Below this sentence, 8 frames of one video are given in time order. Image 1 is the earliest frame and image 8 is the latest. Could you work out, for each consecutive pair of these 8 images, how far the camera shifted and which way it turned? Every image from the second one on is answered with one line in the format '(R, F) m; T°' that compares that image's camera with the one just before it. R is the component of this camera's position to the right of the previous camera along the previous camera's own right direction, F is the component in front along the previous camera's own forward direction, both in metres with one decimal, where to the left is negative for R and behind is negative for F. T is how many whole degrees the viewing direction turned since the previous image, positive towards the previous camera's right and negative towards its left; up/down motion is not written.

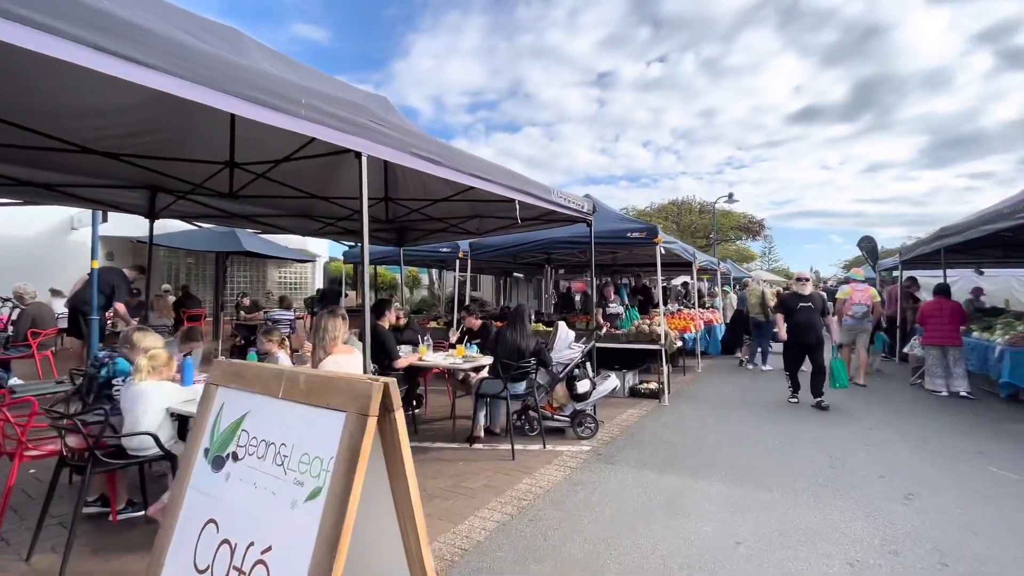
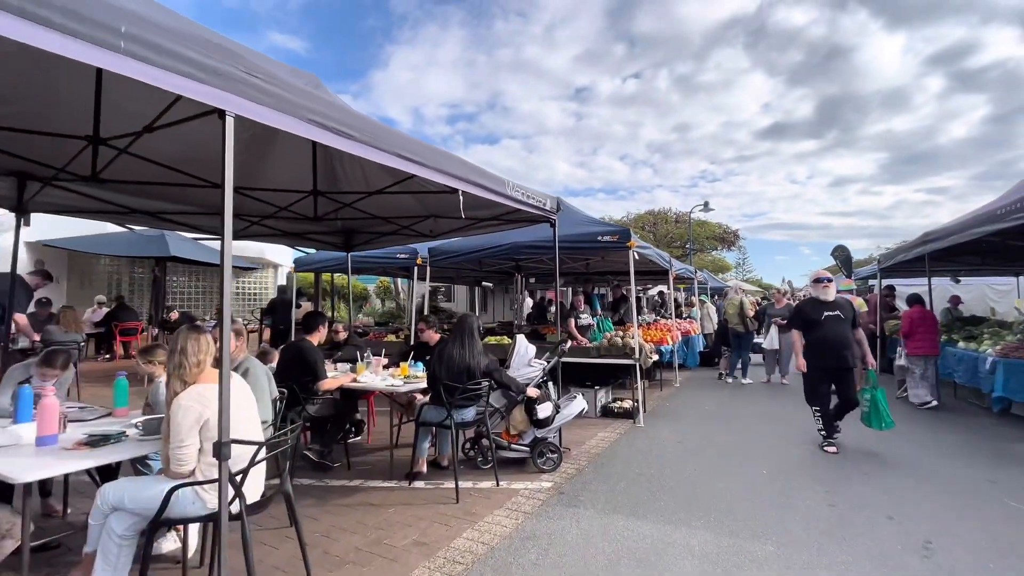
(+0.3, +0.8) m; +3°
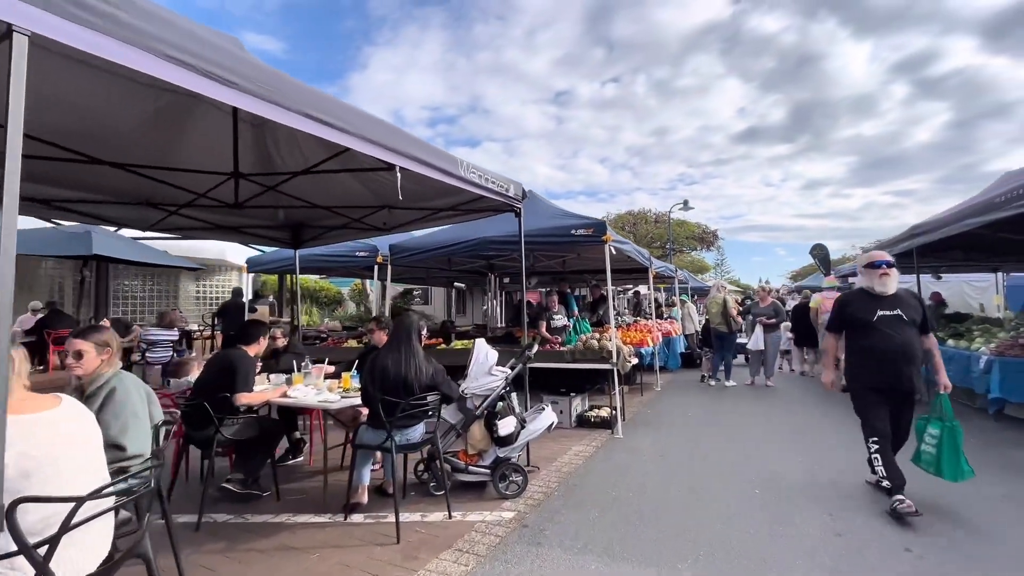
(+0.2, +0.7) m; +2°
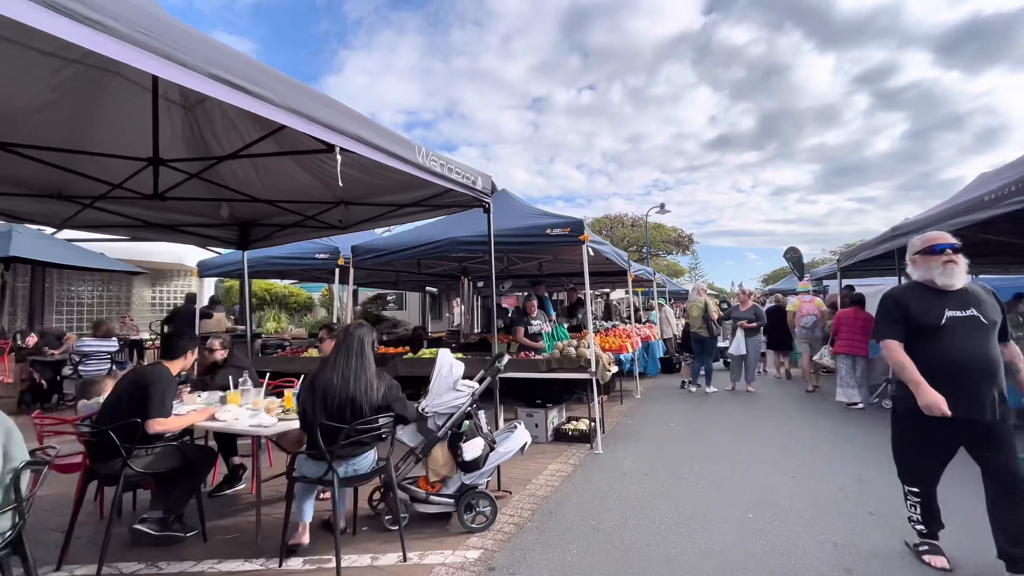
(+0.1, +0.5) m; +3°
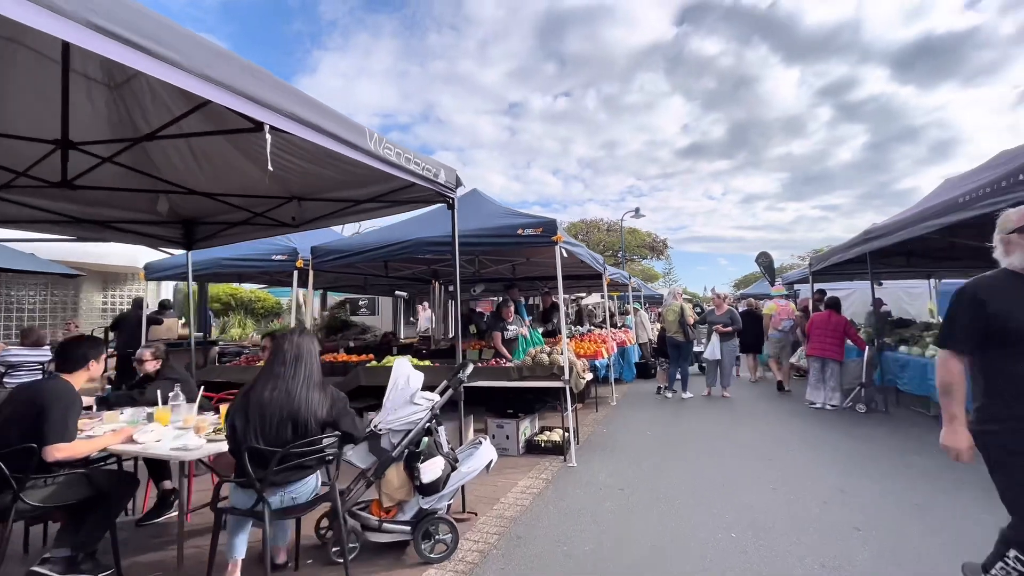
(+0.1, +0.4) m; +3°
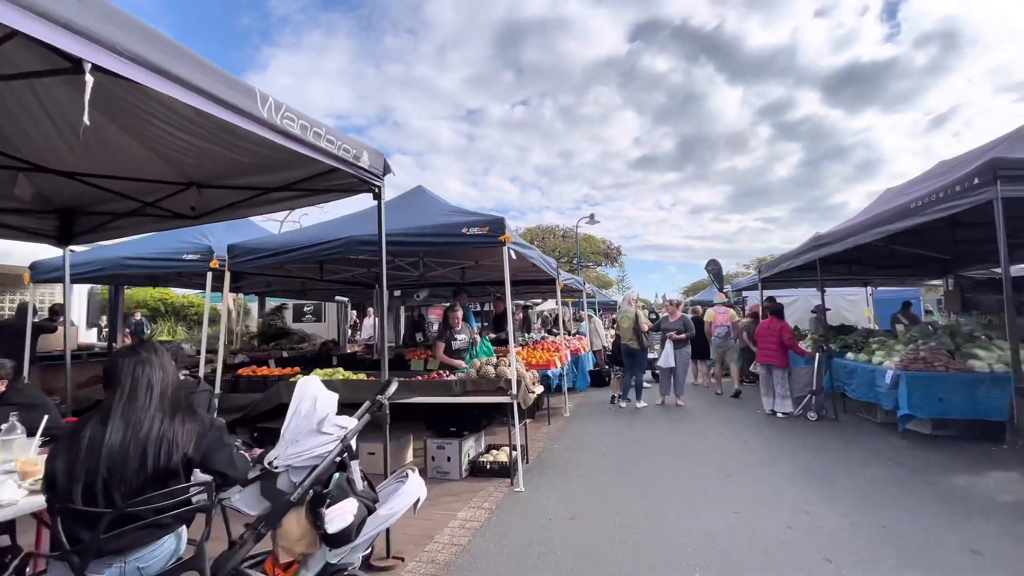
(+0.2, +0.6) m; +5°
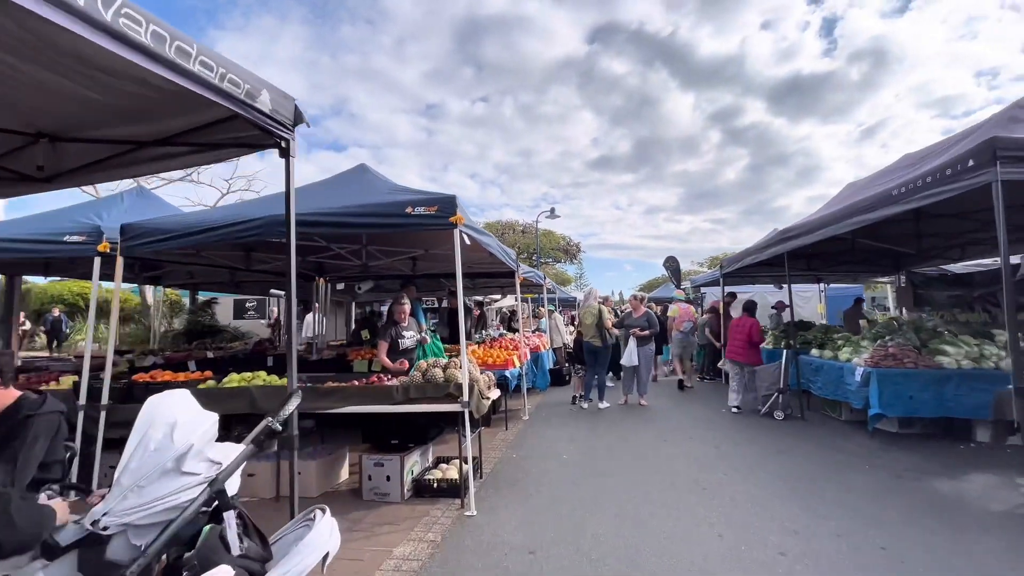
(+0.1, +0.7) m; +5°
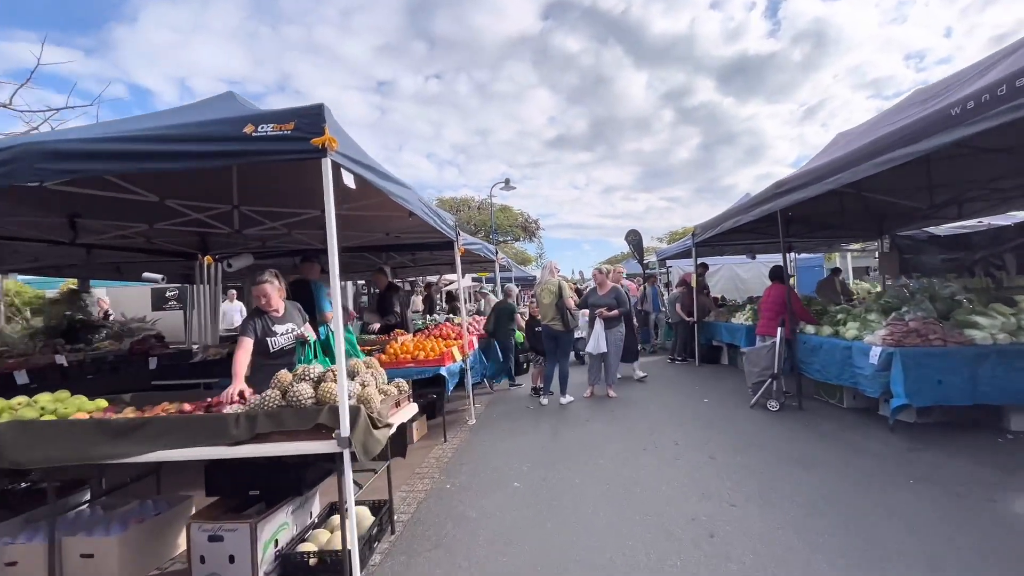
(+0.3, +1.7) m; +5°
